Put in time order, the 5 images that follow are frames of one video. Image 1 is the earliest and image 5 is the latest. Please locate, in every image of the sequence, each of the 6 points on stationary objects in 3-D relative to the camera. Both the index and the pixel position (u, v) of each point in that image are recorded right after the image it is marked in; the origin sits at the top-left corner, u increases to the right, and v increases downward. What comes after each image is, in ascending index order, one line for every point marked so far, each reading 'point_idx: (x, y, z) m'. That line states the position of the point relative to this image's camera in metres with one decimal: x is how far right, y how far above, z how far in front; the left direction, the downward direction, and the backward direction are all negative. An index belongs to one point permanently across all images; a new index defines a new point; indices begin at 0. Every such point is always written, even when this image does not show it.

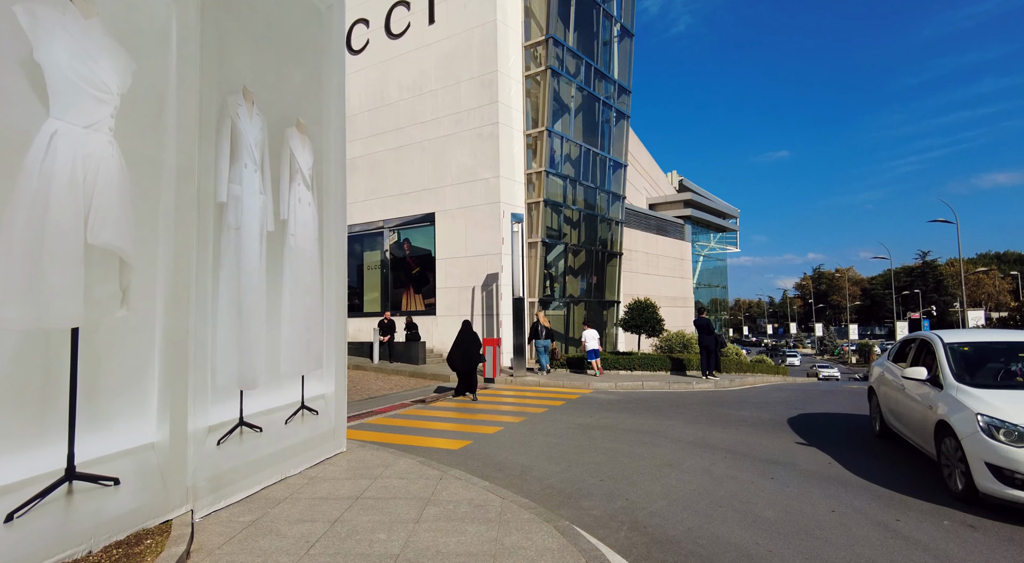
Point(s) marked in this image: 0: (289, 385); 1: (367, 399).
0: (-2.4, -1.1, +6.1) m
1: (-3.2, -2.6, +12.7) m
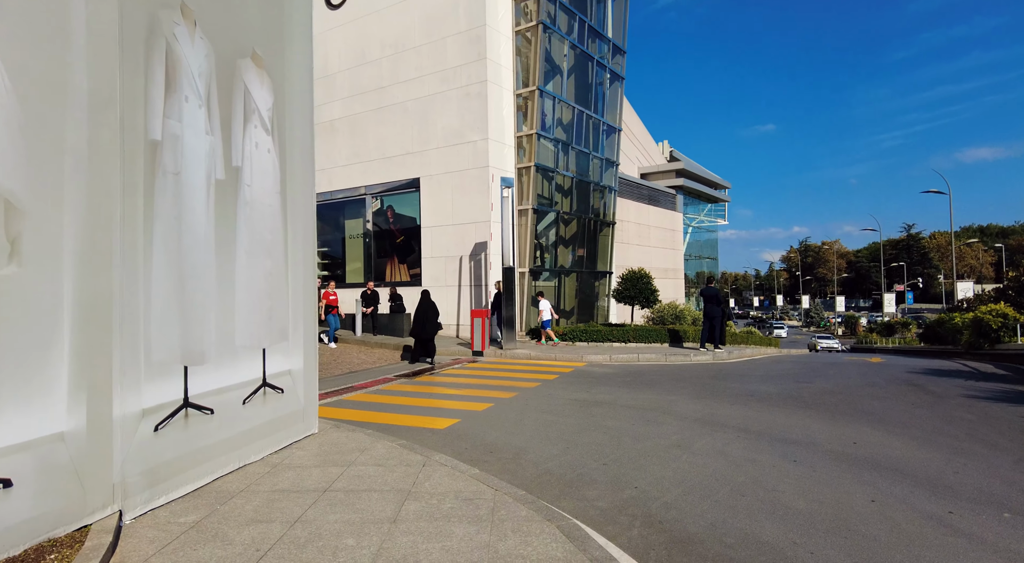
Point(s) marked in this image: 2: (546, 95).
0: (-2.5, -0.7, +5.3) m
1: (-3.5, -1.9, +11.9) m
2: (+1.2, +6.4, +19.2) m
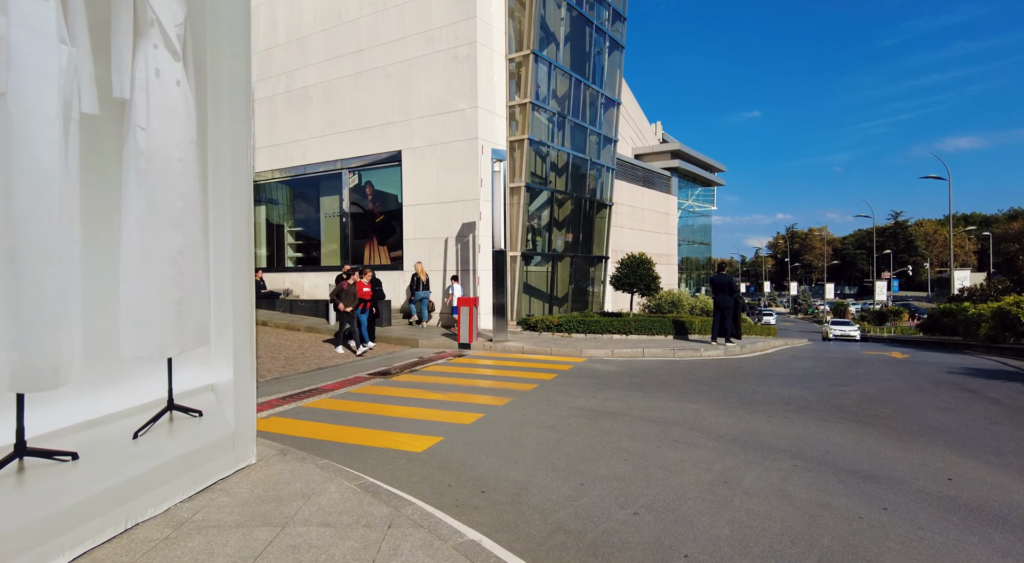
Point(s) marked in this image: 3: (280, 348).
0: (-2.4, -0.6, +3.7) m
1: (-3.6, -1.6, +10.4) m
2: (+0.9, +6.8, +17.6) m
3: (-5.0, -1.5, +12.4) m
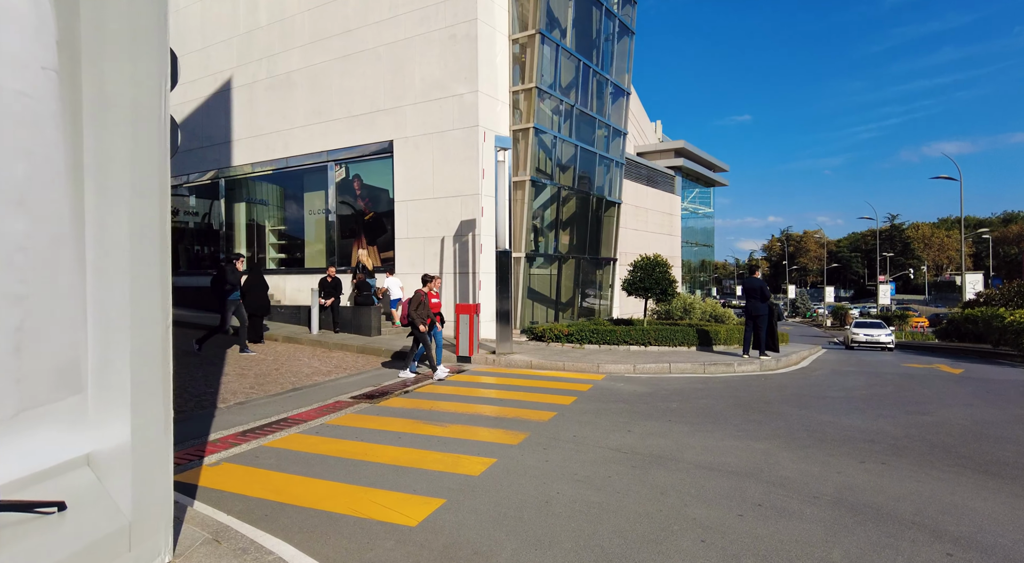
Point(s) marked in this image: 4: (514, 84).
0: (-2.2, -0.7, +2.1) m
1: (-3.5, -1.7, +8.7) m
2: (+1.0, +6.7, +16.0) m
3: (-4.9, -1.6, +10.8) m
4: (+0.1, +5.5, +15.9) m
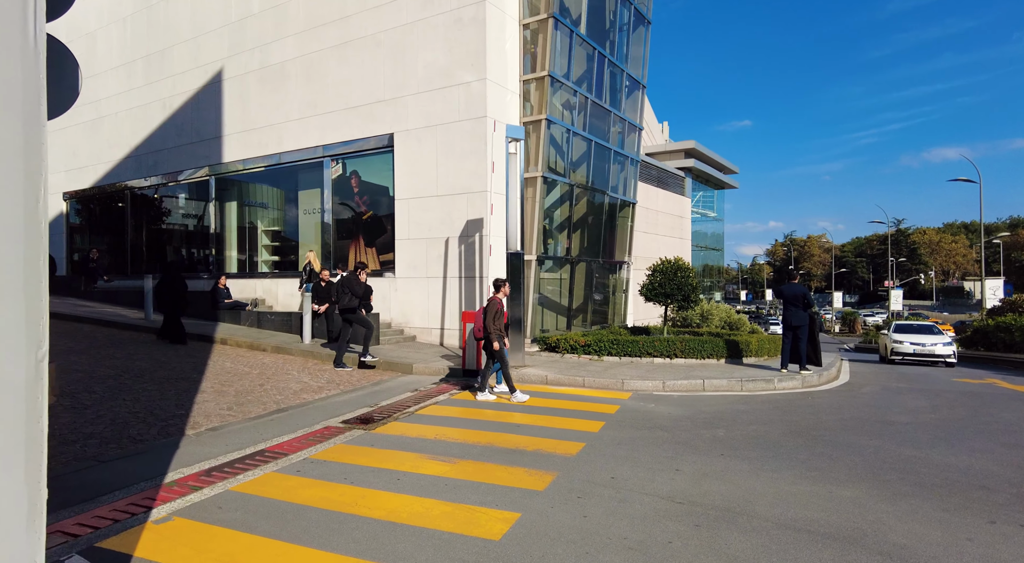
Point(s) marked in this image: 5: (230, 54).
0: (-2.0, -0.7, +0.9) m
1: (-3.2, -1.8, +7.6) m
2: (+1.2, +6.6, +14.9) m
3: (-4.7, -1.6, +9.6) m
4: (+0.3, +5.4, +14.7) m
5: (-8.8, +7.1, +17.8) m
